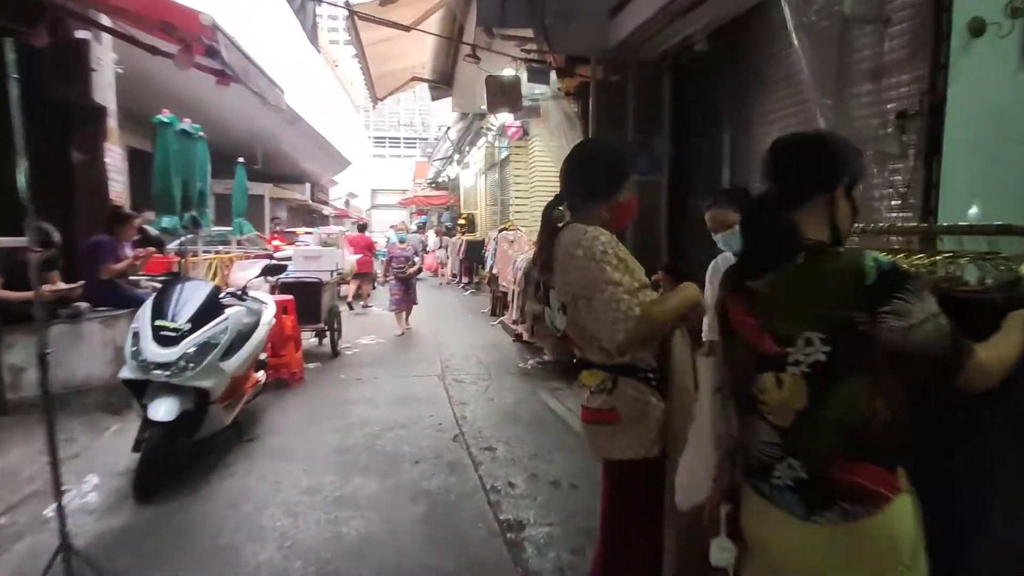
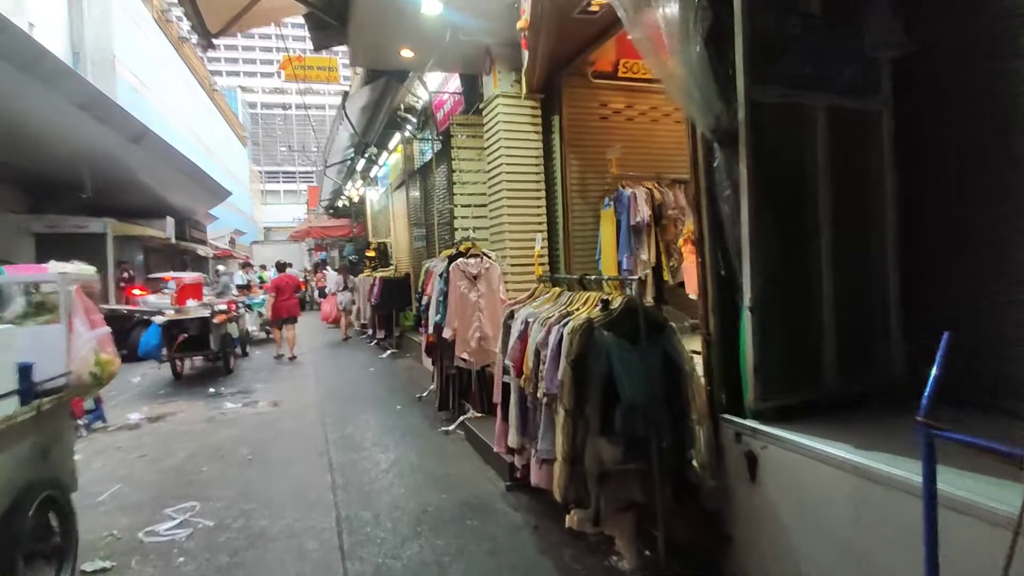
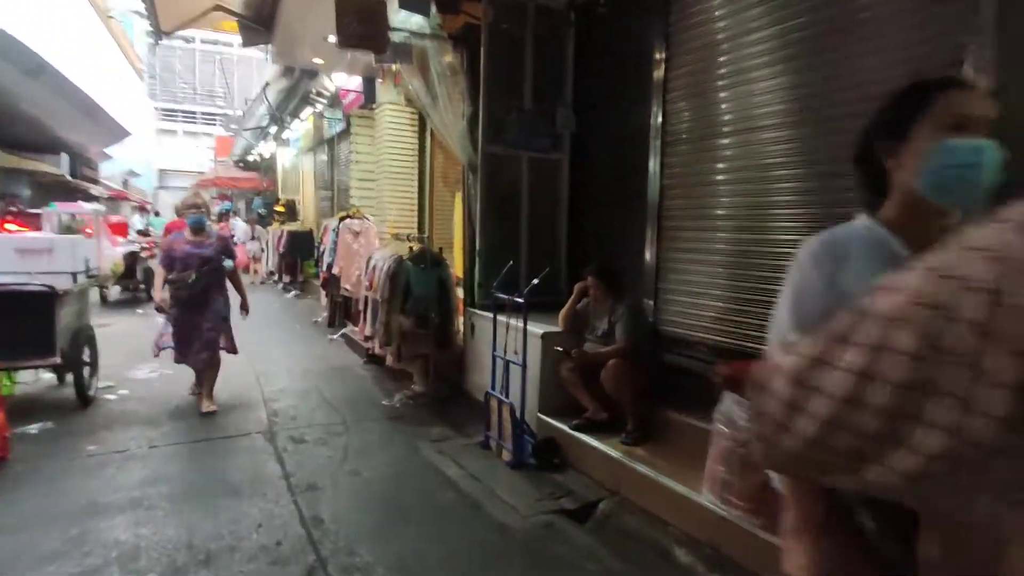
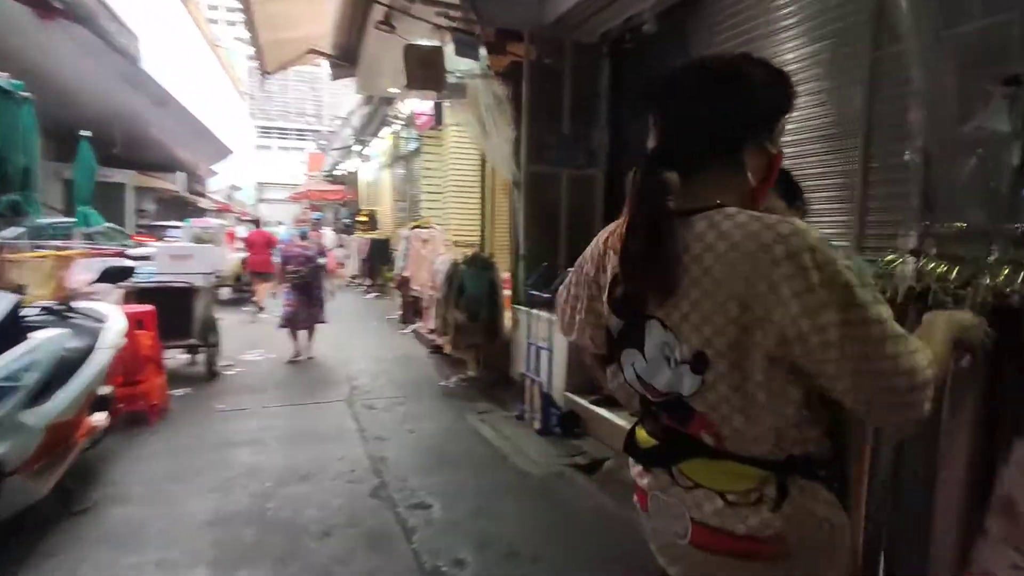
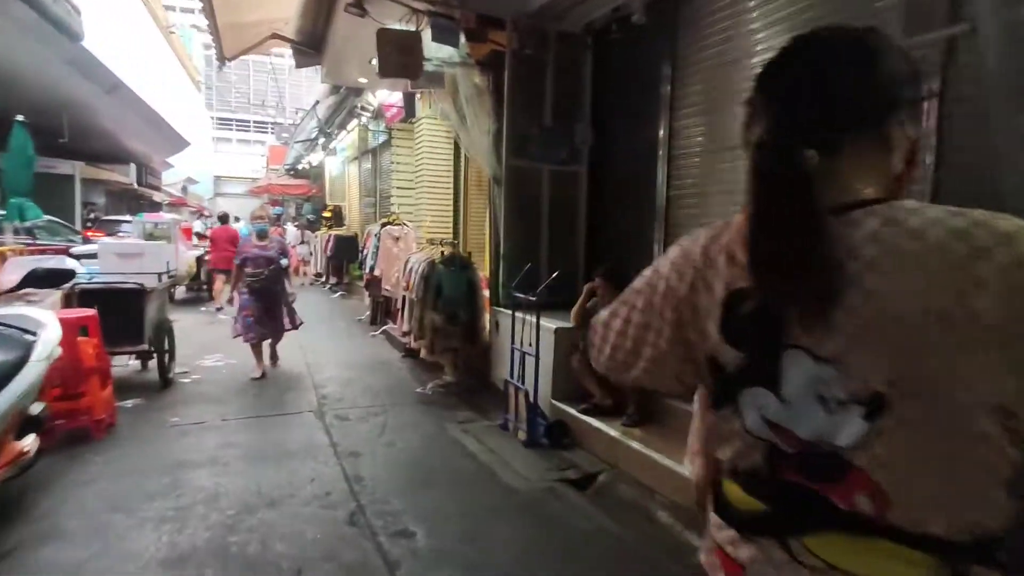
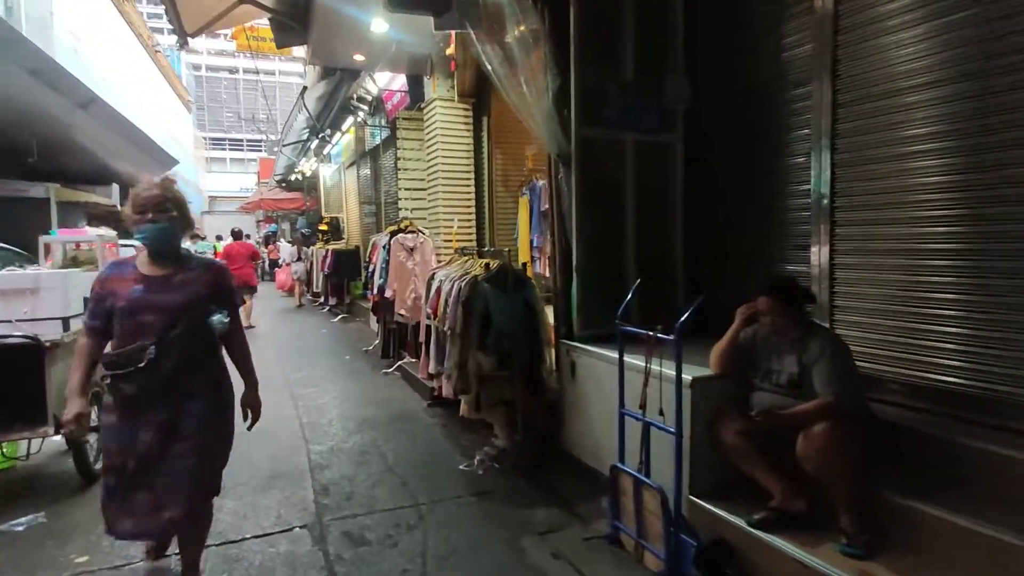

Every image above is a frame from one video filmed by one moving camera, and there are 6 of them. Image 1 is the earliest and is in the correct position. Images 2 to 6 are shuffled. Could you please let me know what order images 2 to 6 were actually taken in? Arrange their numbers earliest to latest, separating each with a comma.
4, 5, 3, 6, 2
